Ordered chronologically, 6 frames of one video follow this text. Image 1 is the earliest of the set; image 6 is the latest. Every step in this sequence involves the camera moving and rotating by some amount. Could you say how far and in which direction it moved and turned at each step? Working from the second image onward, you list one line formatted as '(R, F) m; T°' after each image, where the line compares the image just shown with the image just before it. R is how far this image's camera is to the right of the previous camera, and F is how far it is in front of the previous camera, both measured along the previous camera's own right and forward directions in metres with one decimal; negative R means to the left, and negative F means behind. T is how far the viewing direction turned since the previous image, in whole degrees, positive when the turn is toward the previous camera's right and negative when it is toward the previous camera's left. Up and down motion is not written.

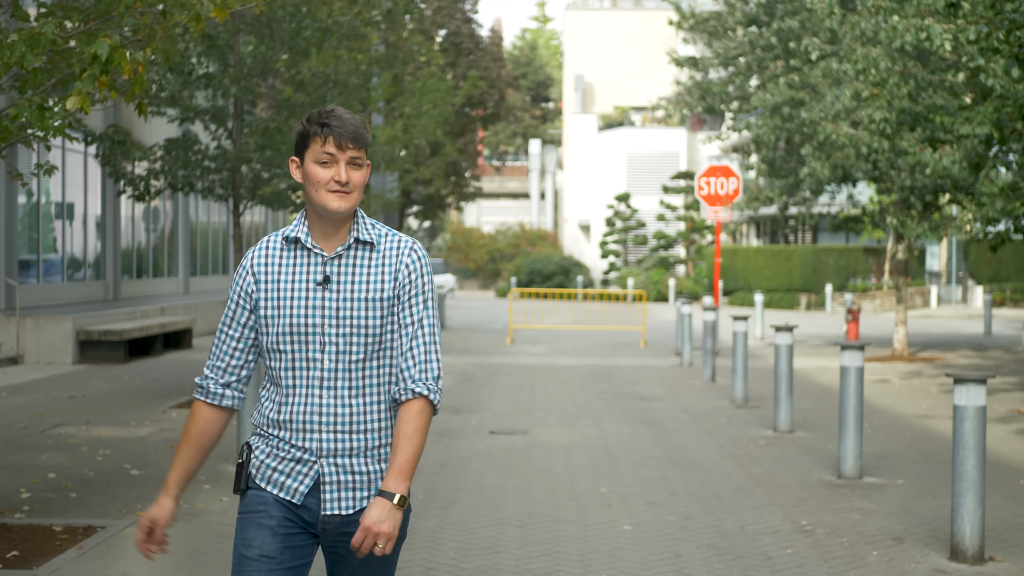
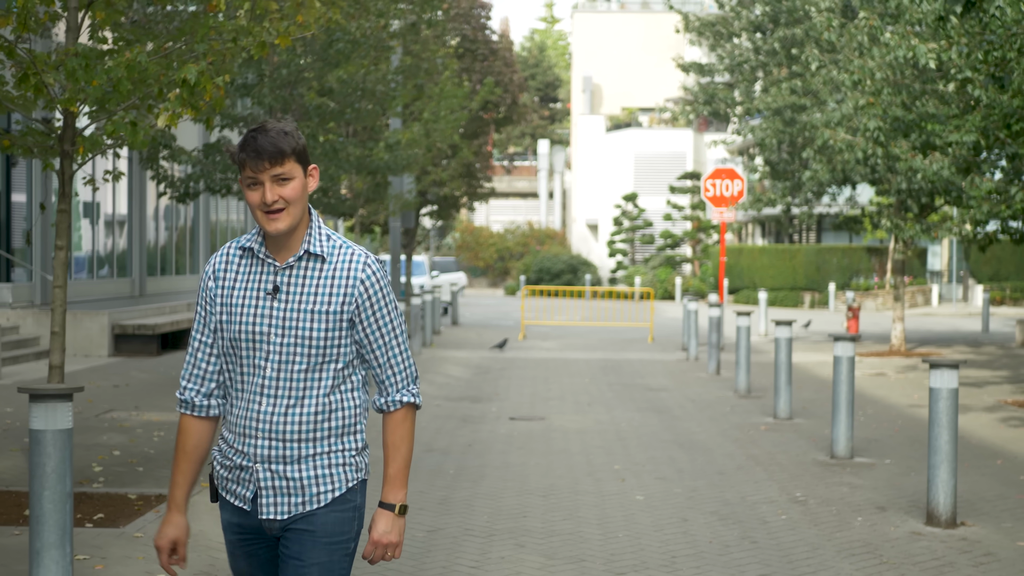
(-0.1, -0.9) m; 0°
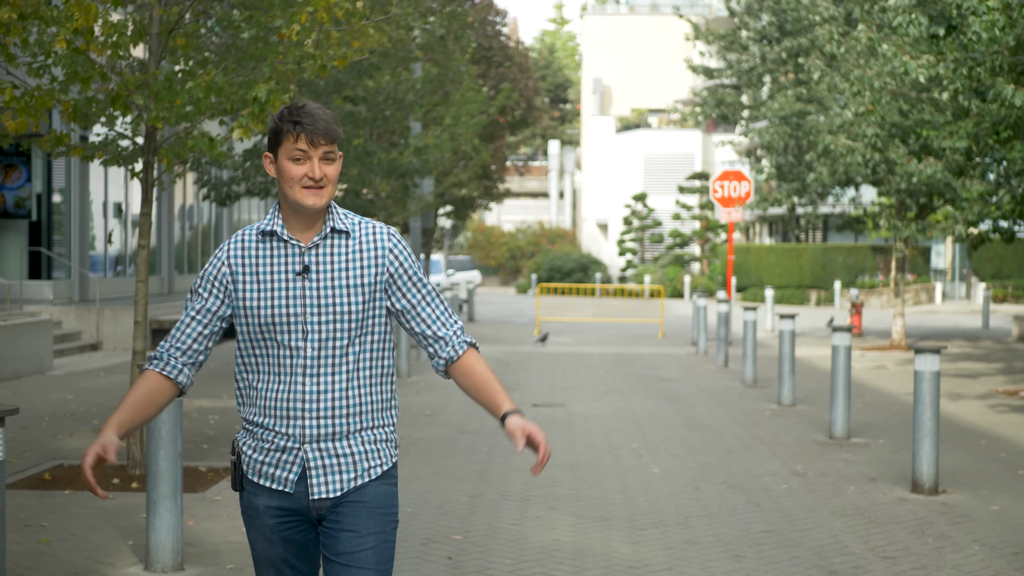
(-0.2, -1.0) m; 0°
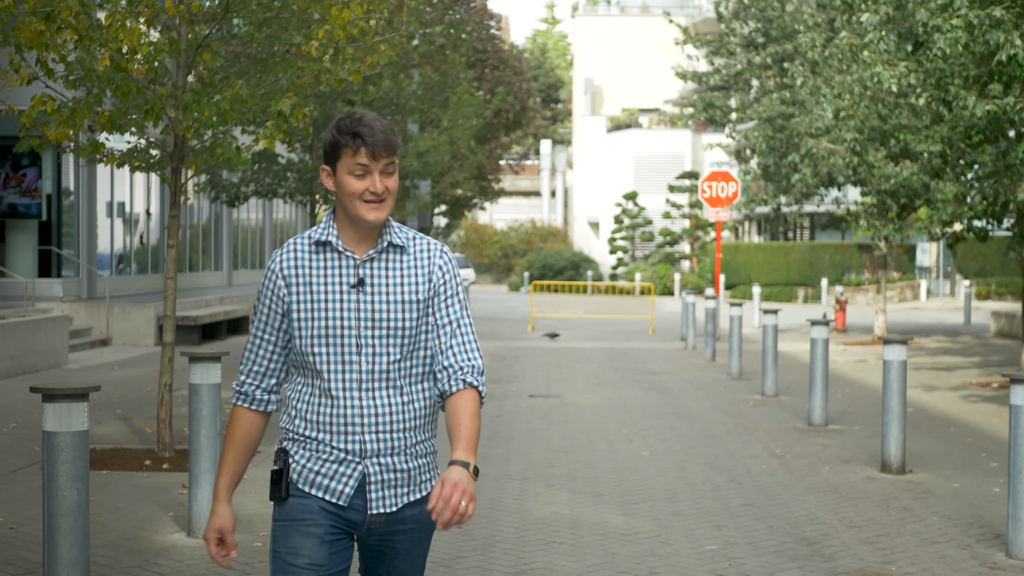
(-0.1, -0.7) m; 0°
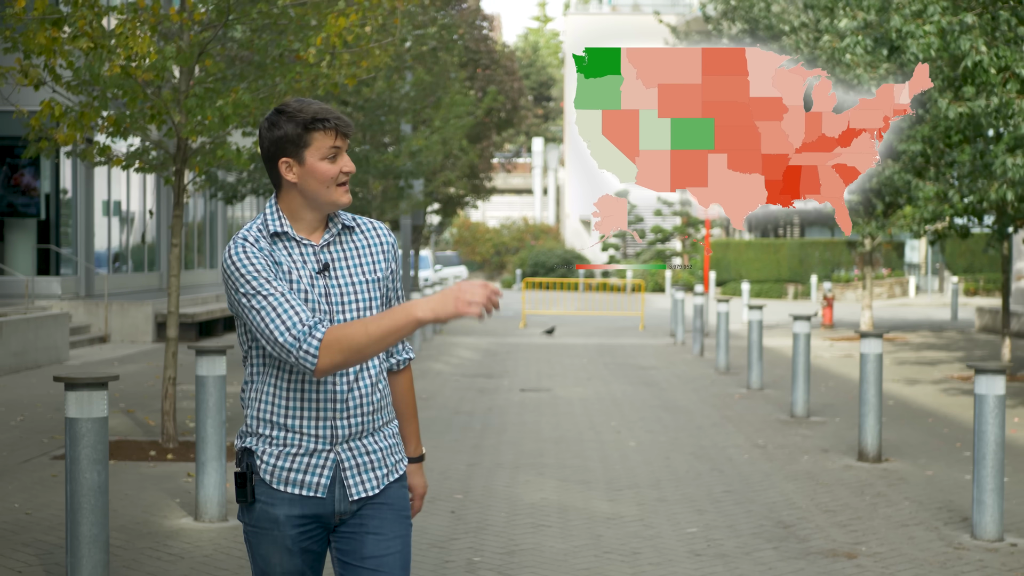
(0.0, -0.4) m; 0°
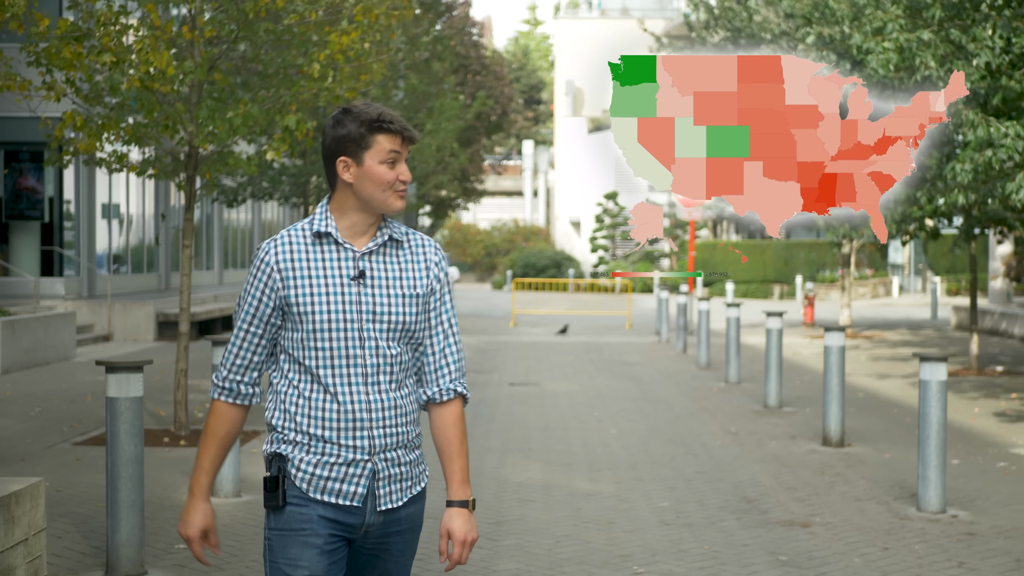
(0.0, -0.7) m; 0°
